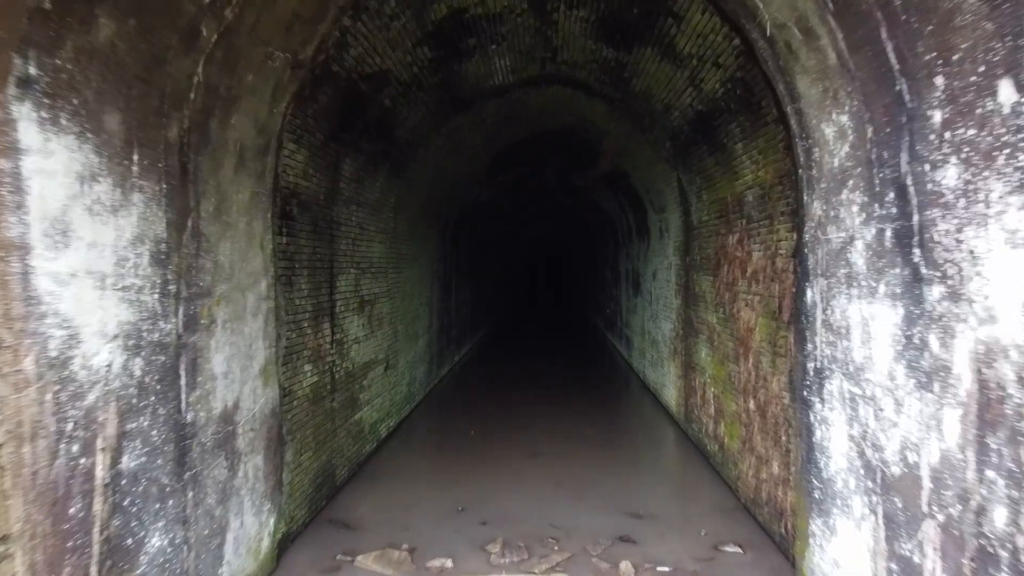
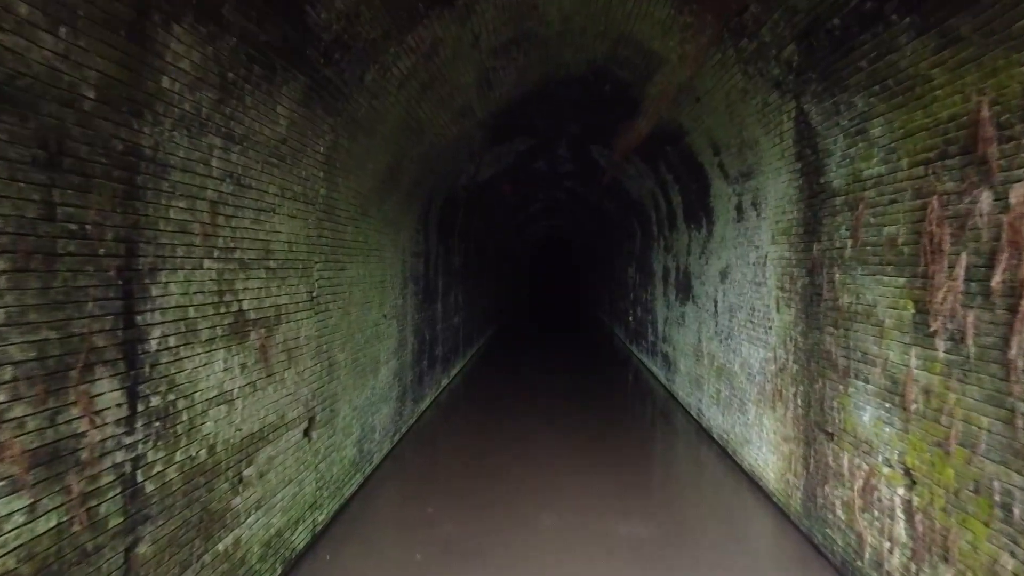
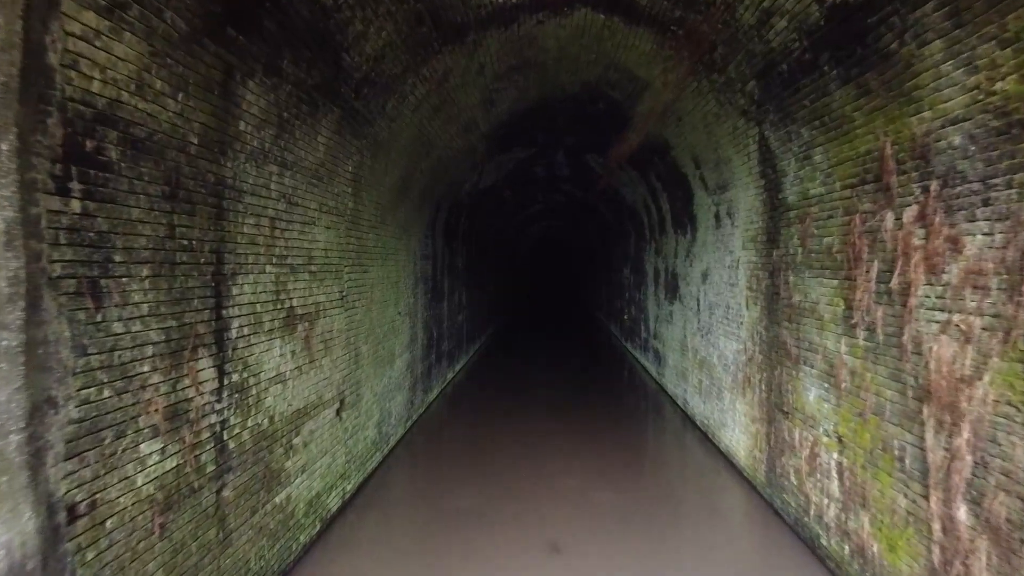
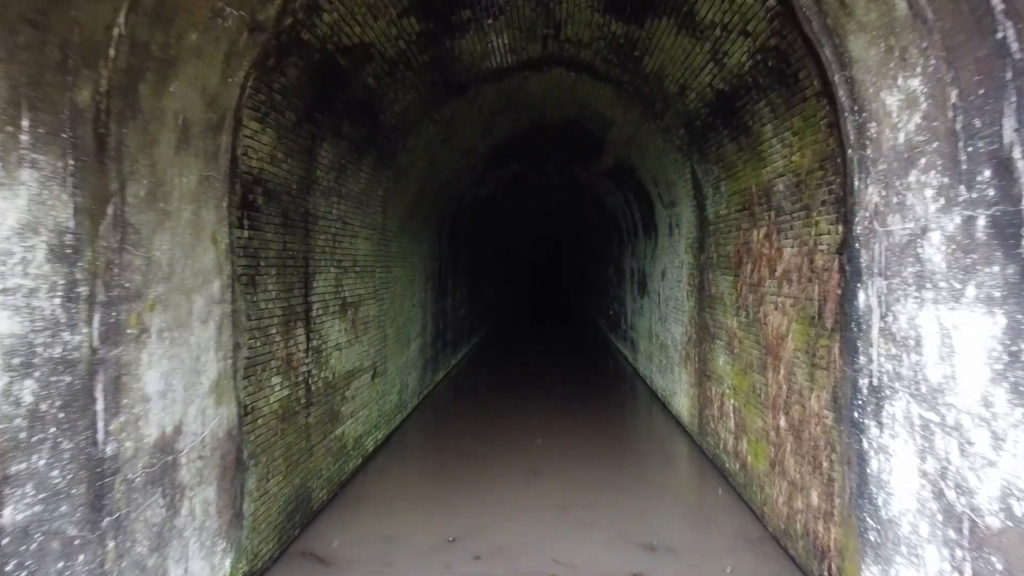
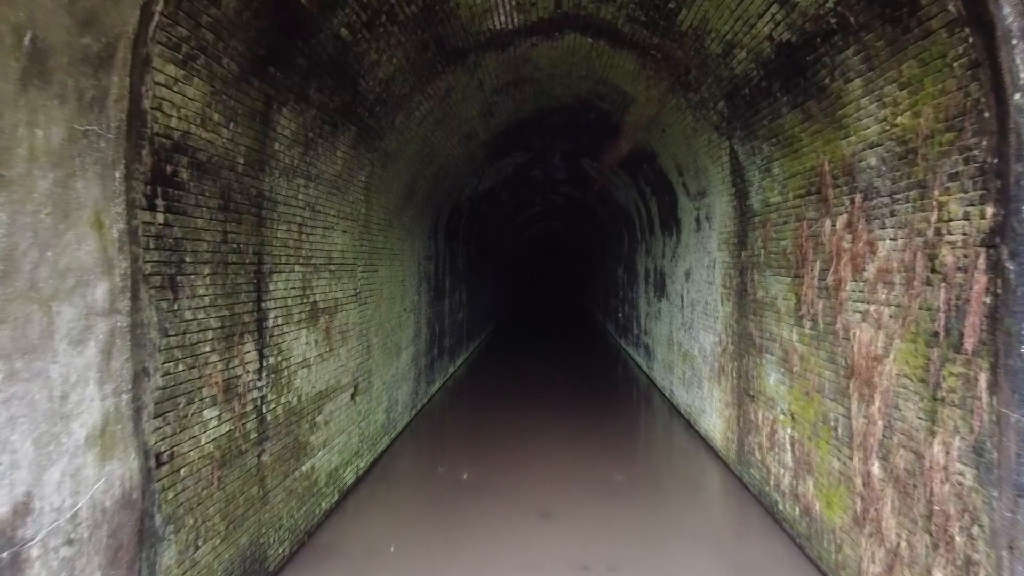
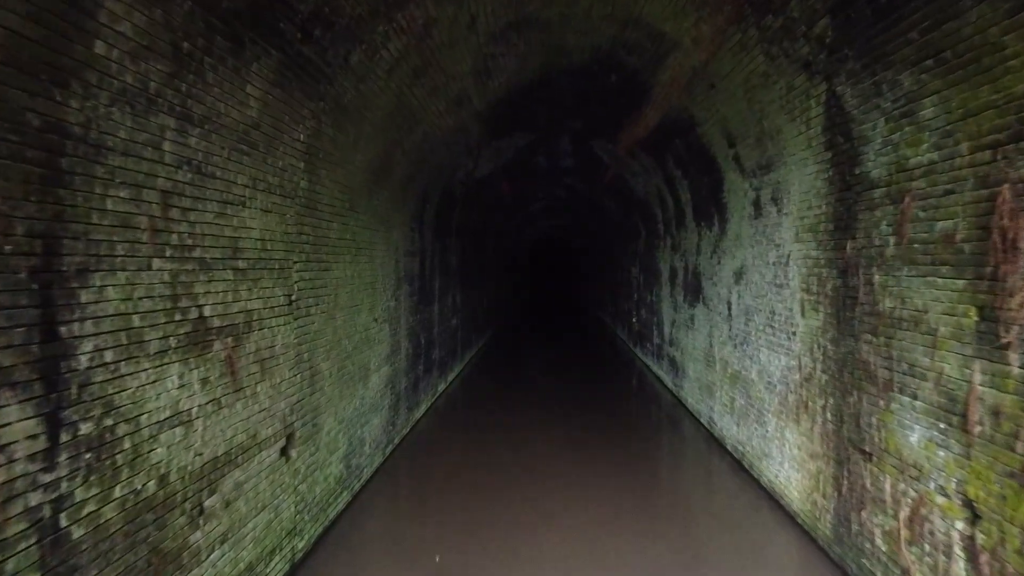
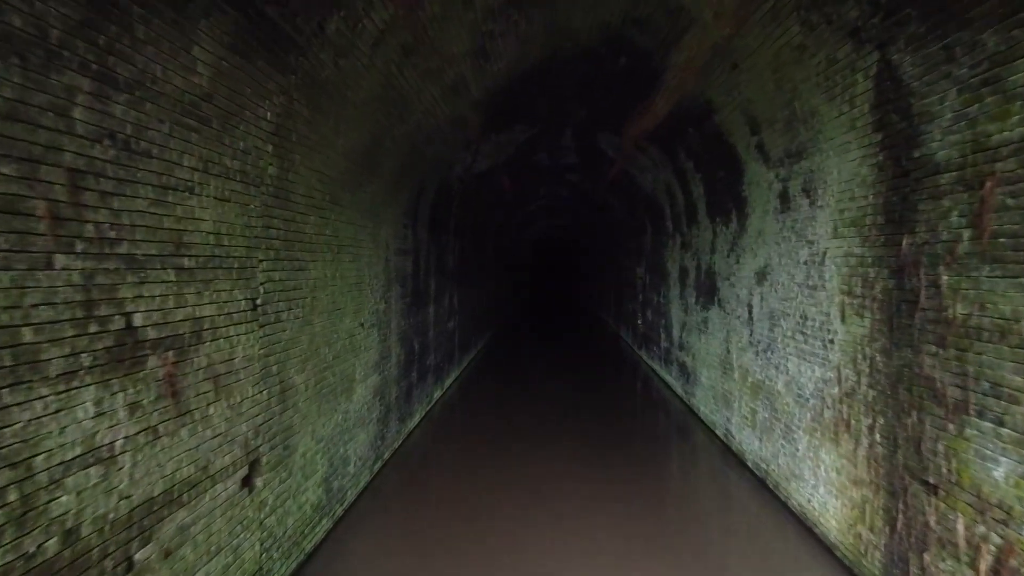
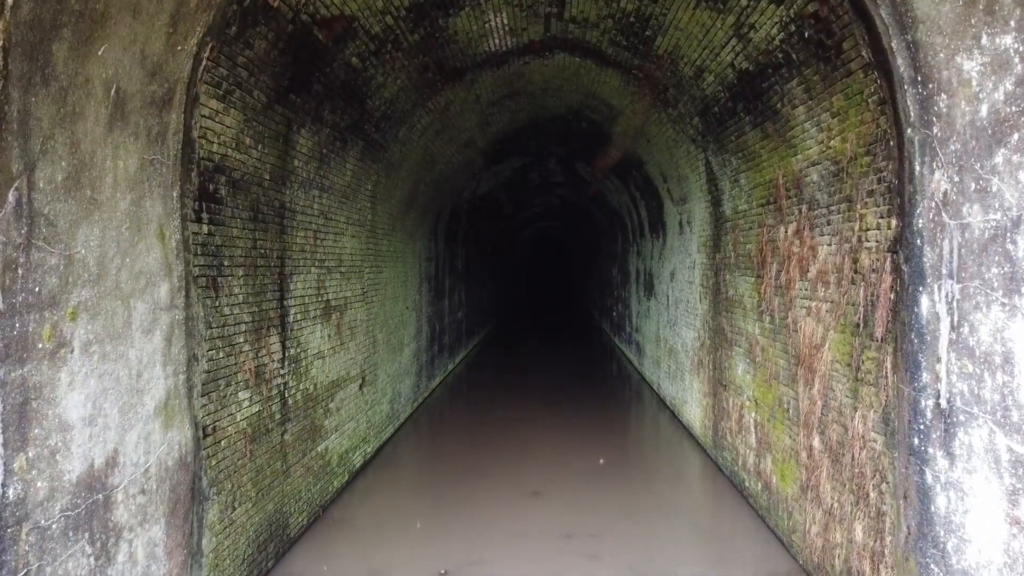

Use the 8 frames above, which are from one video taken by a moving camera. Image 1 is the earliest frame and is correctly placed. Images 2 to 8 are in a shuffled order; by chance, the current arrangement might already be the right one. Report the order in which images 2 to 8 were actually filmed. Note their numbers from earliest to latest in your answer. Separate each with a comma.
4, 8, 5, 3, 2, 6, 7
